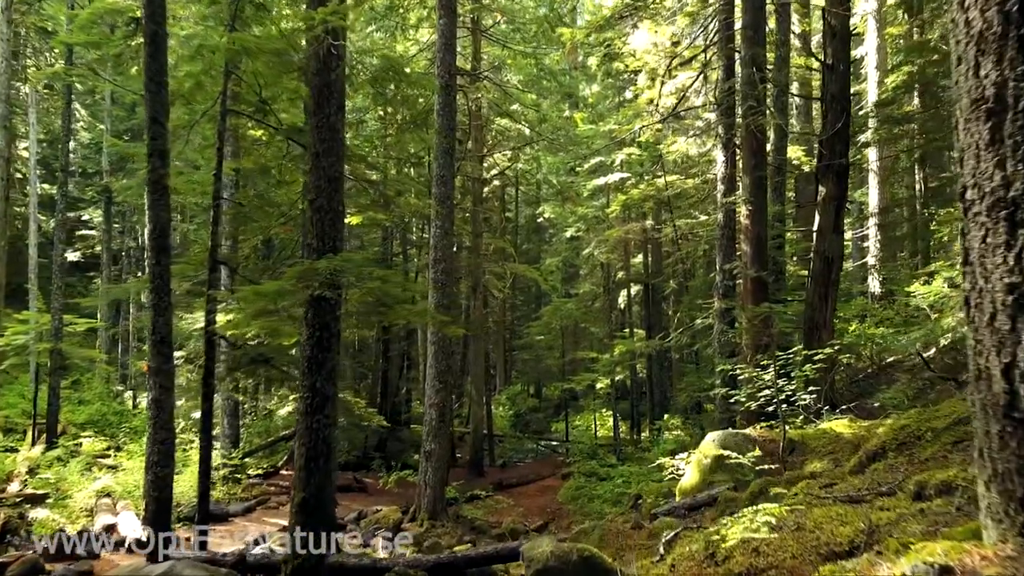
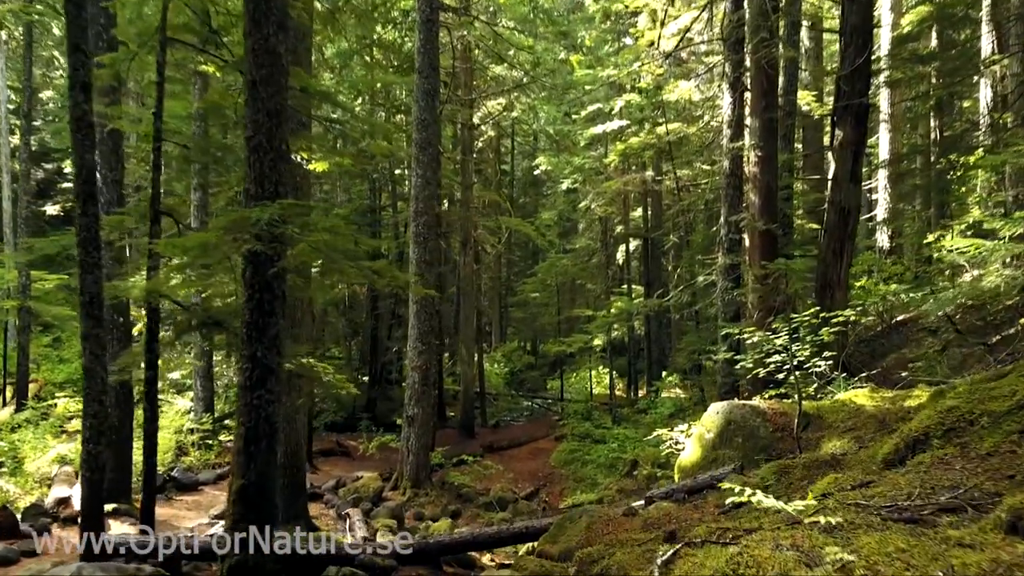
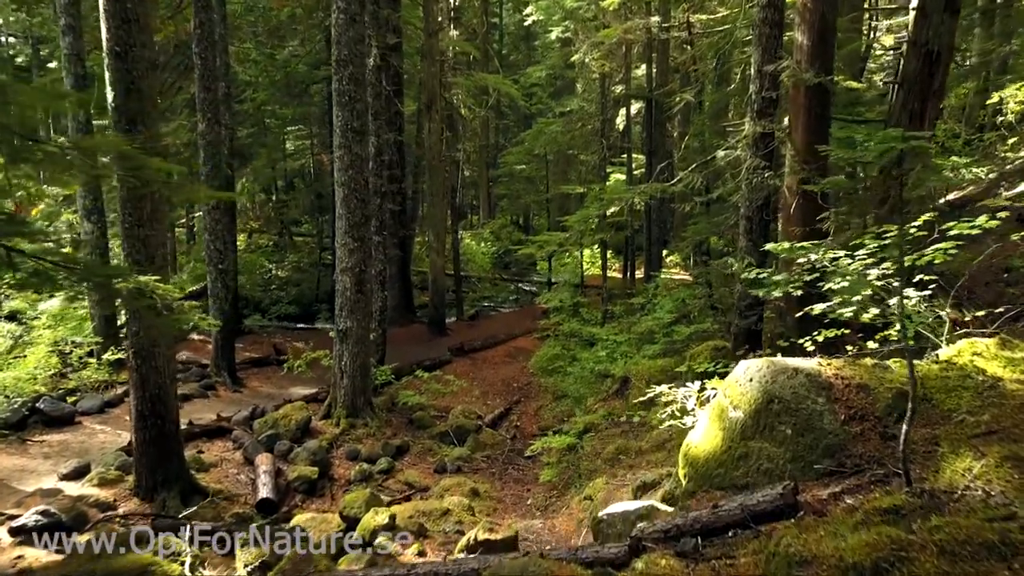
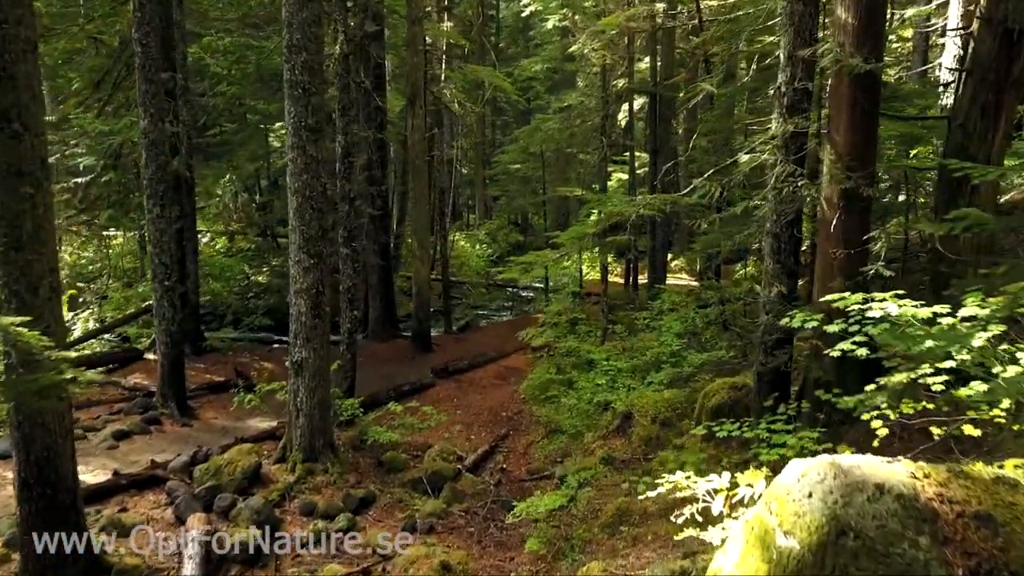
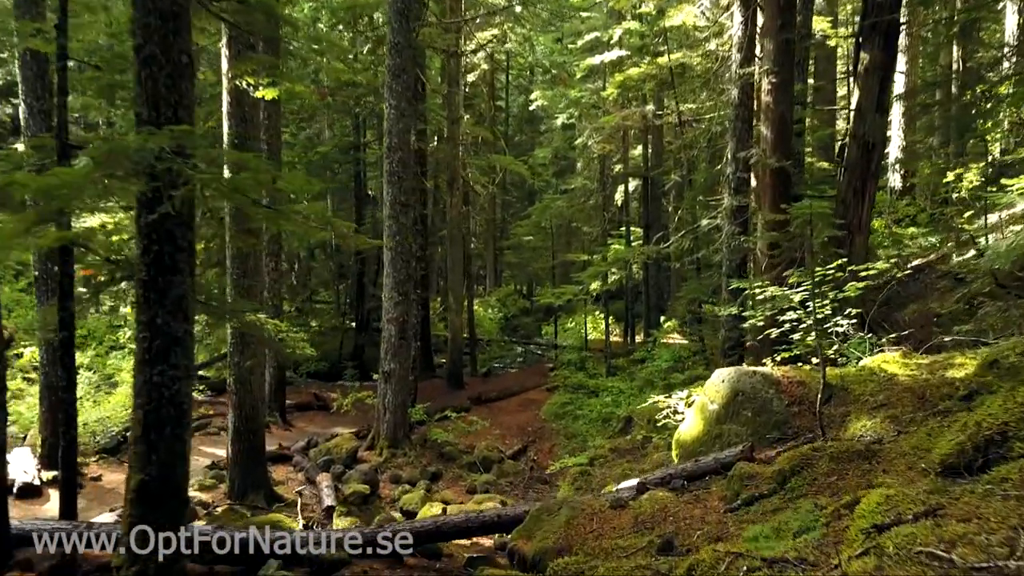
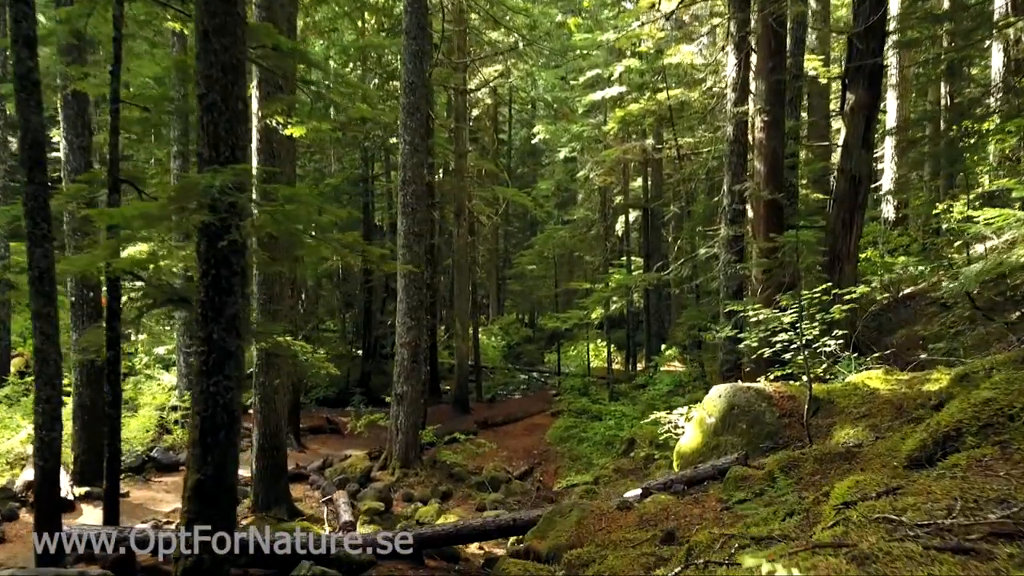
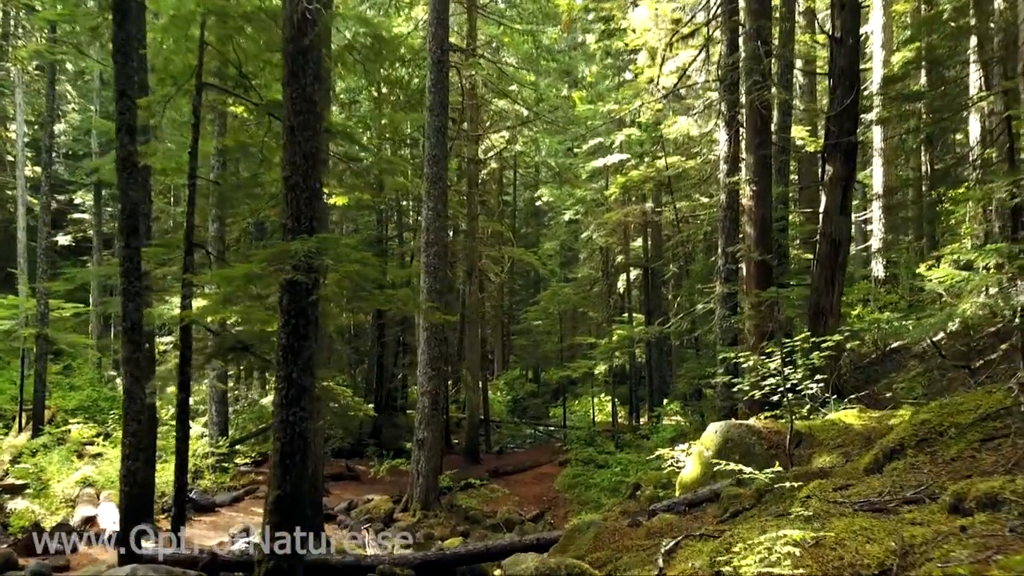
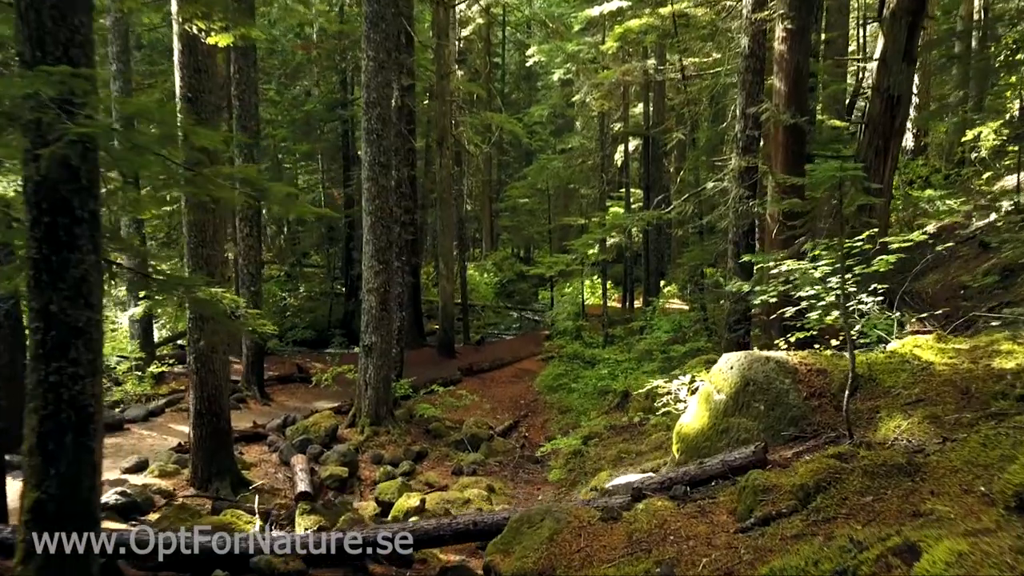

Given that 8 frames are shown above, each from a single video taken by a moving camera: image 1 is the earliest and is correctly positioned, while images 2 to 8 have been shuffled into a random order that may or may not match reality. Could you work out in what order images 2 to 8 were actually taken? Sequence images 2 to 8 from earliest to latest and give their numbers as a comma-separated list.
7, 2, 6, 5, 8, 3, 4
